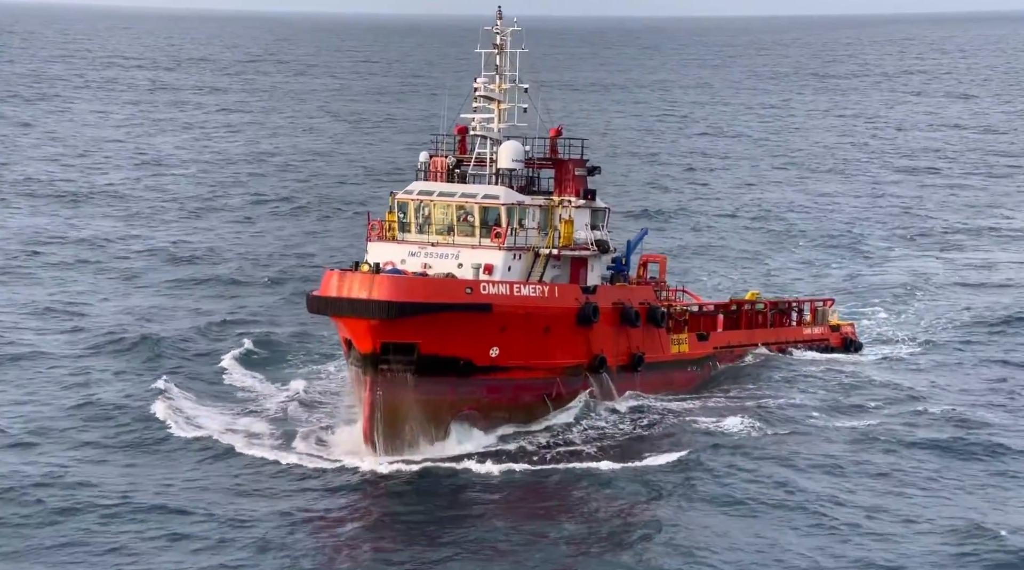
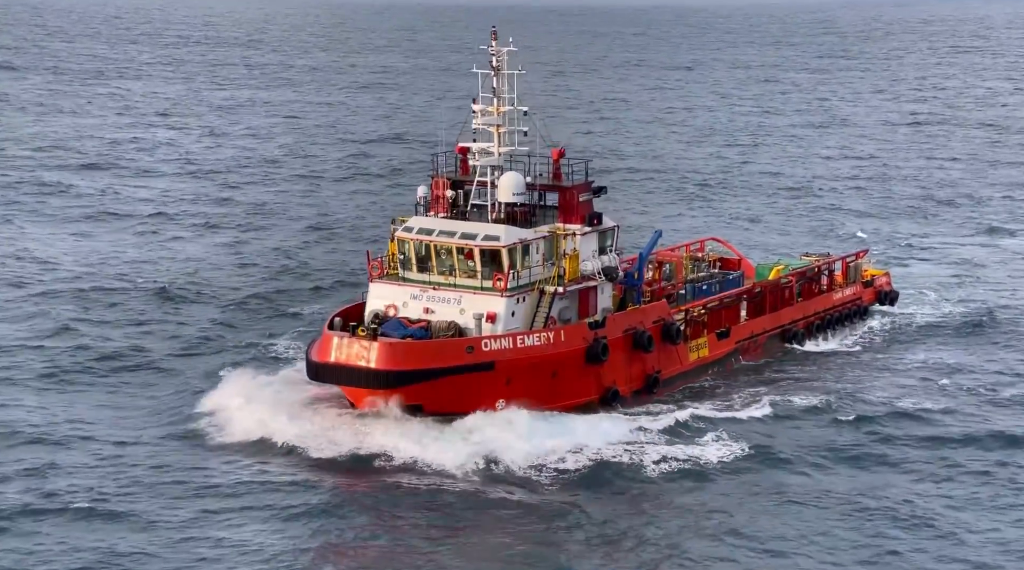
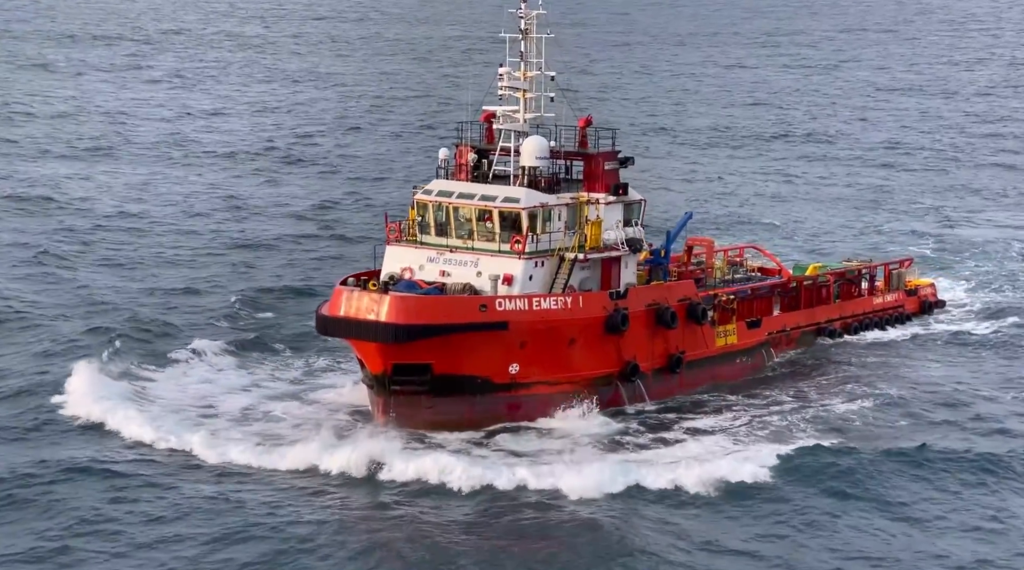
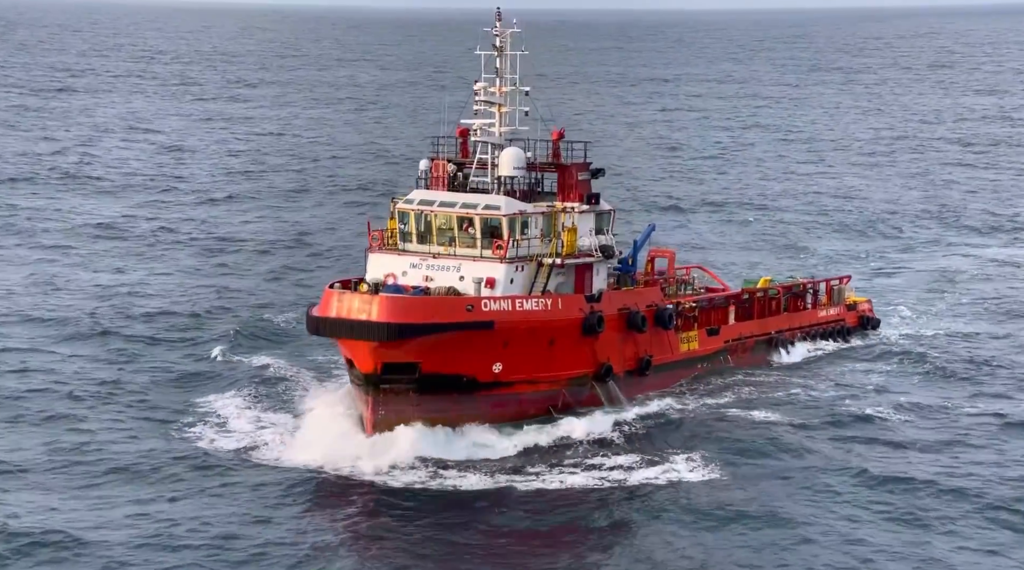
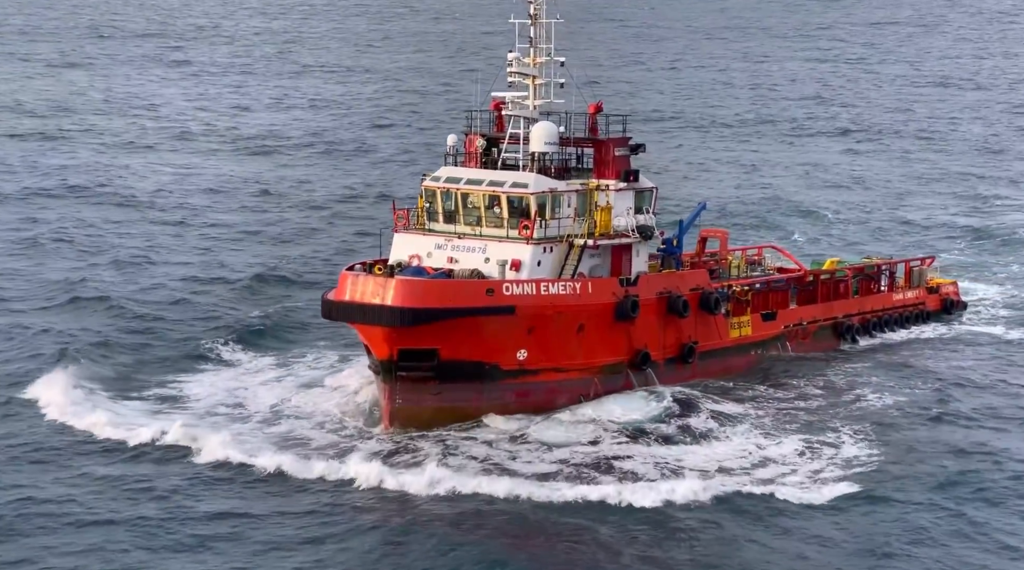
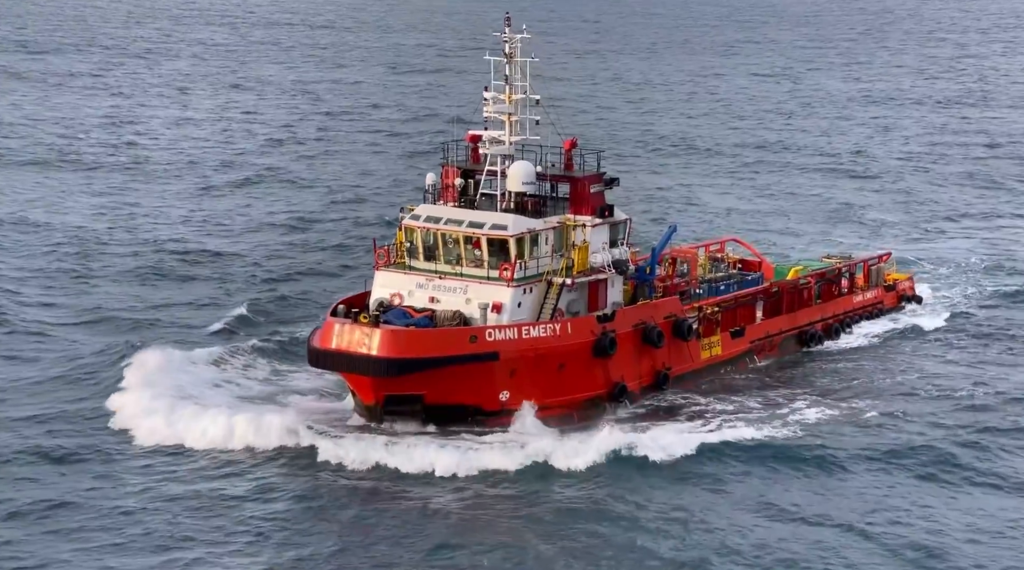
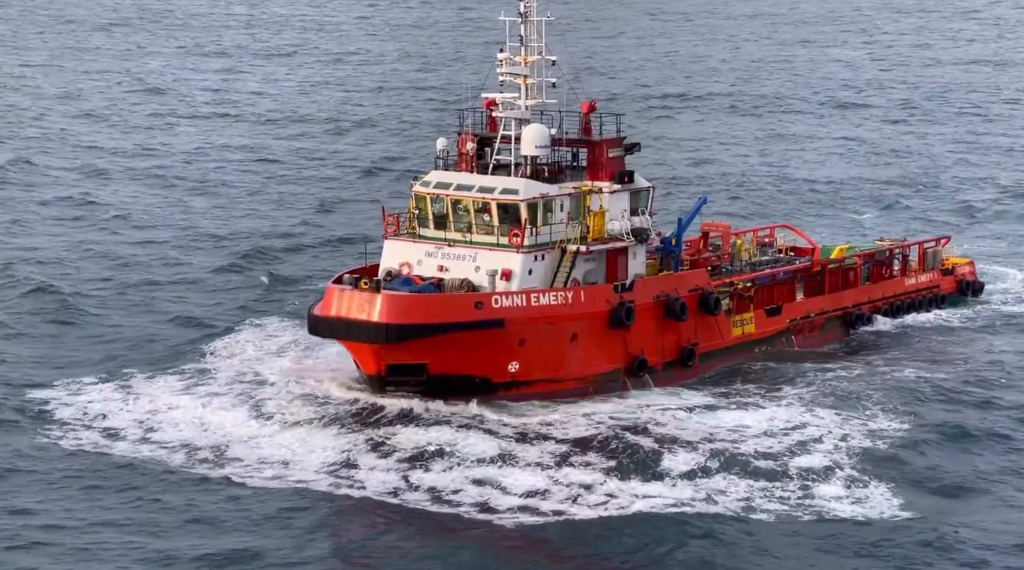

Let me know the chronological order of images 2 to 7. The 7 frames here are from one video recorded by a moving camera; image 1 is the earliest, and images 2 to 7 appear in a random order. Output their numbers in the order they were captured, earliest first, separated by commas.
4, 2, 6, 3, 5, 7
